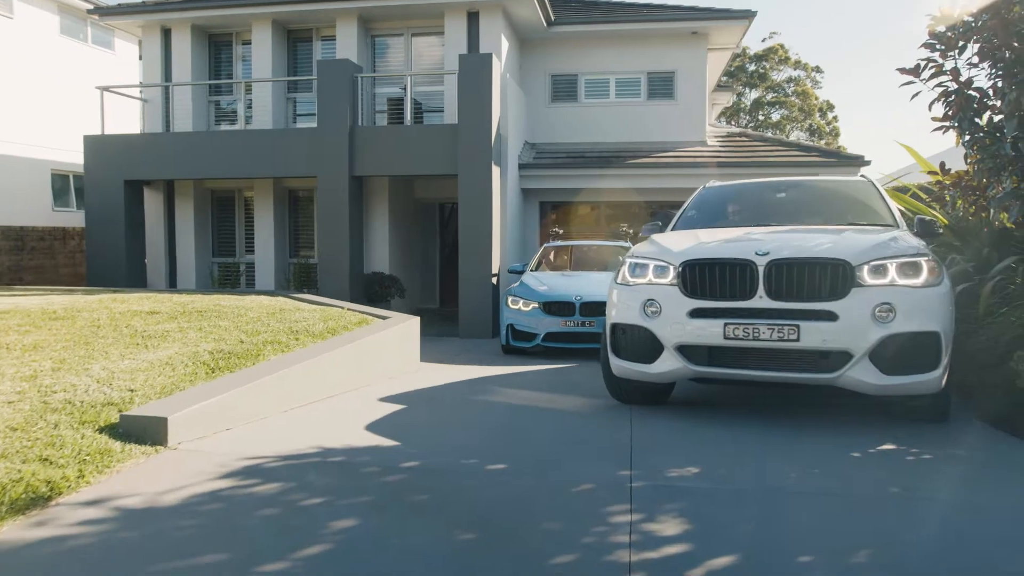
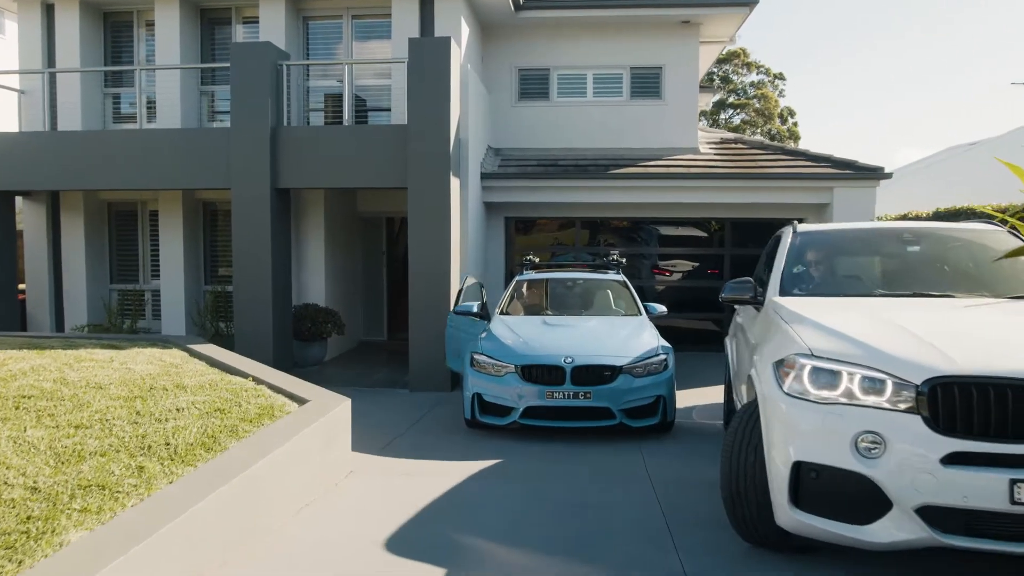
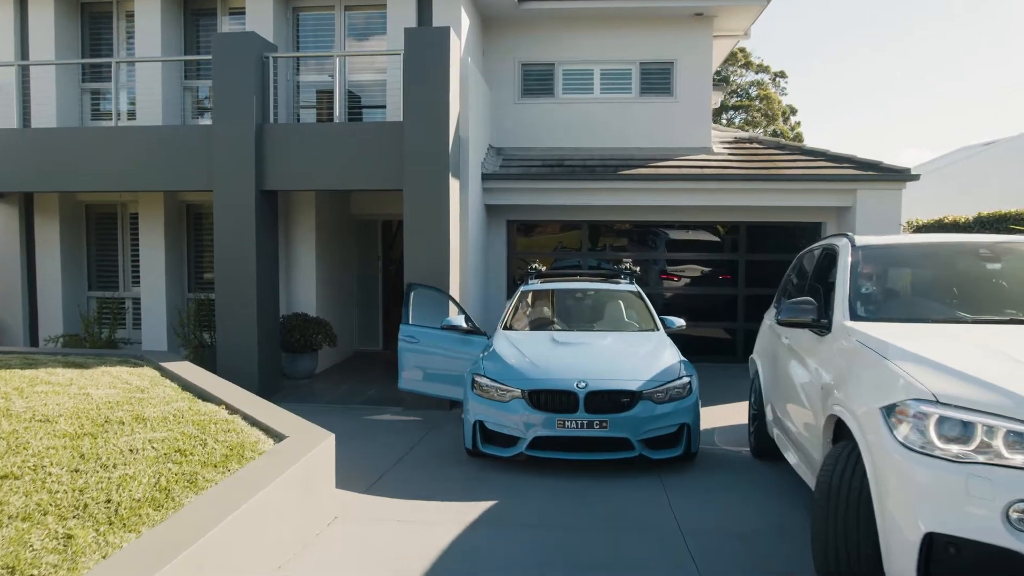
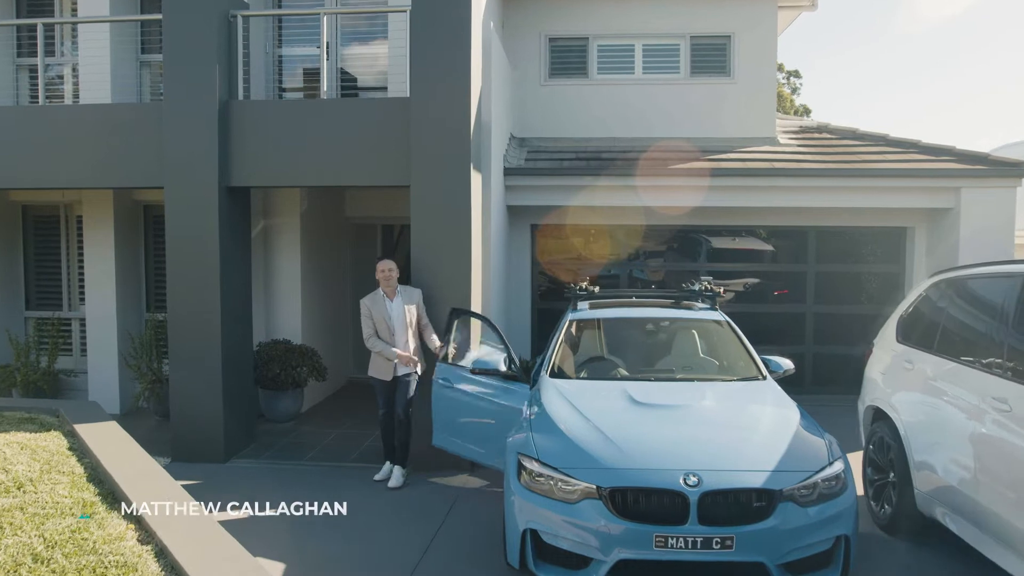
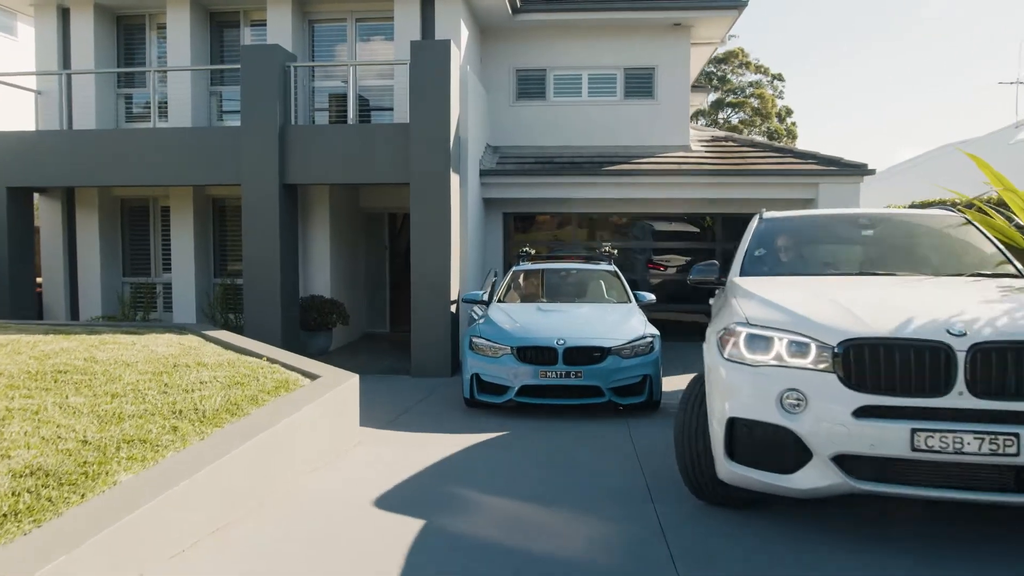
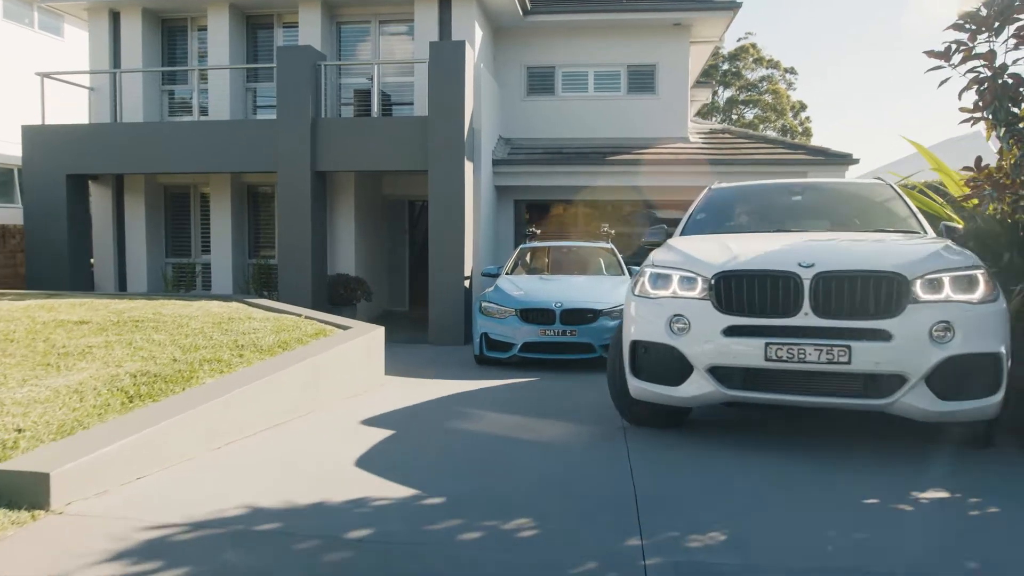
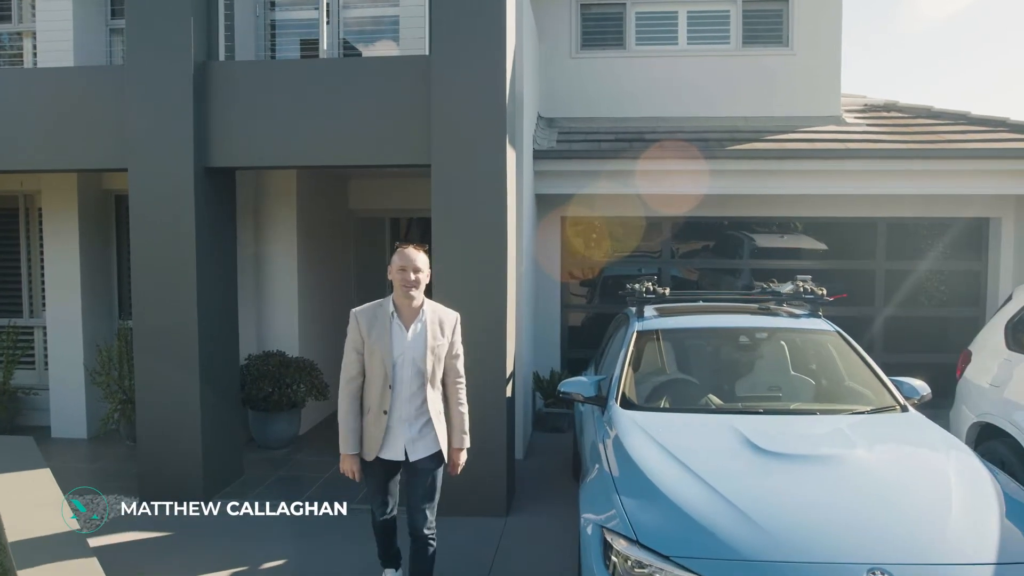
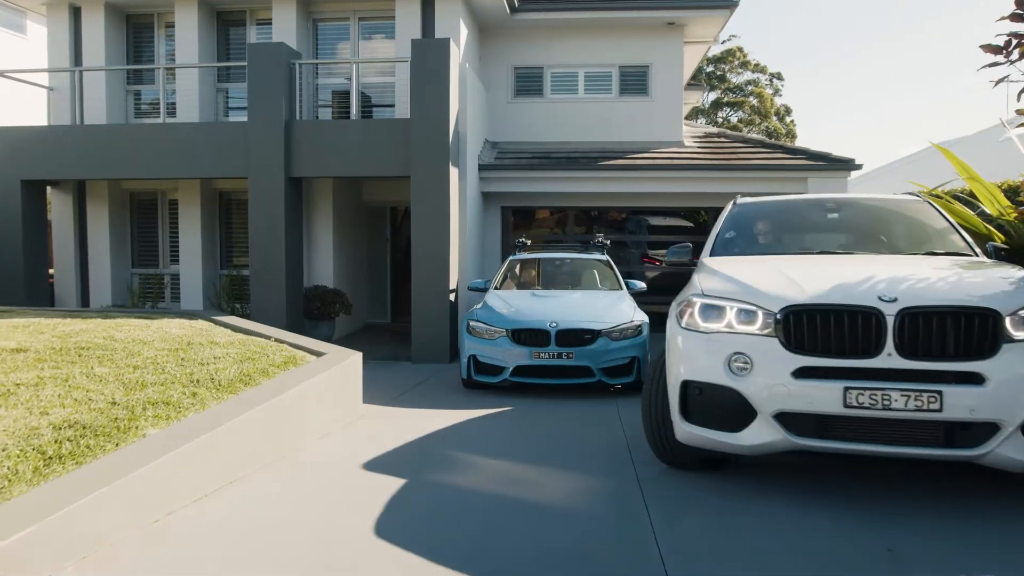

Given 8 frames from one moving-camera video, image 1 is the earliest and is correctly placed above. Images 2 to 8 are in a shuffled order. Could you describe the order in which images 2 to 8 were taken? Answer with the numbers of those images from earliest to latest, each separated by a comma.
6, 8, 5, 2, 3, 4, 7
